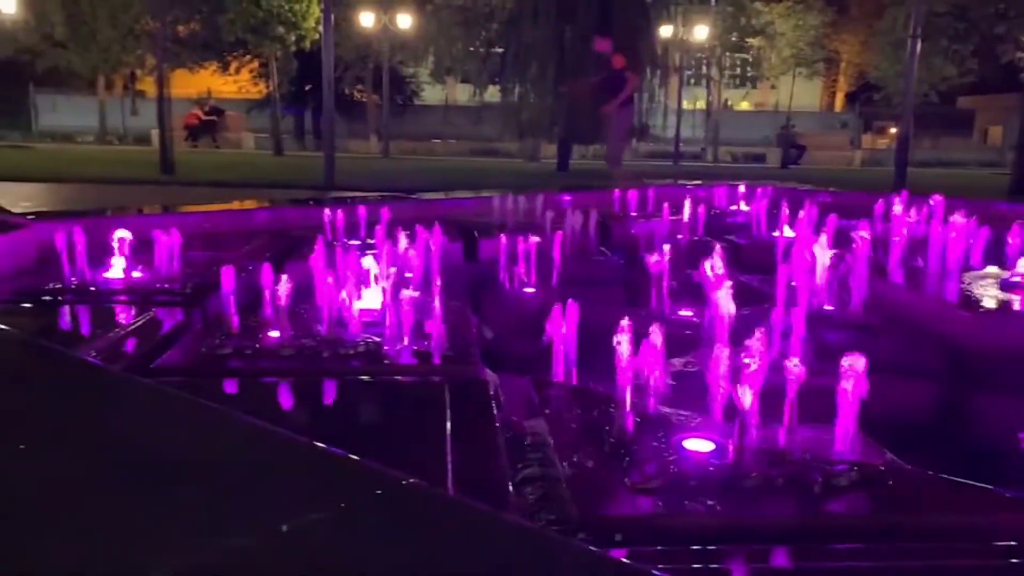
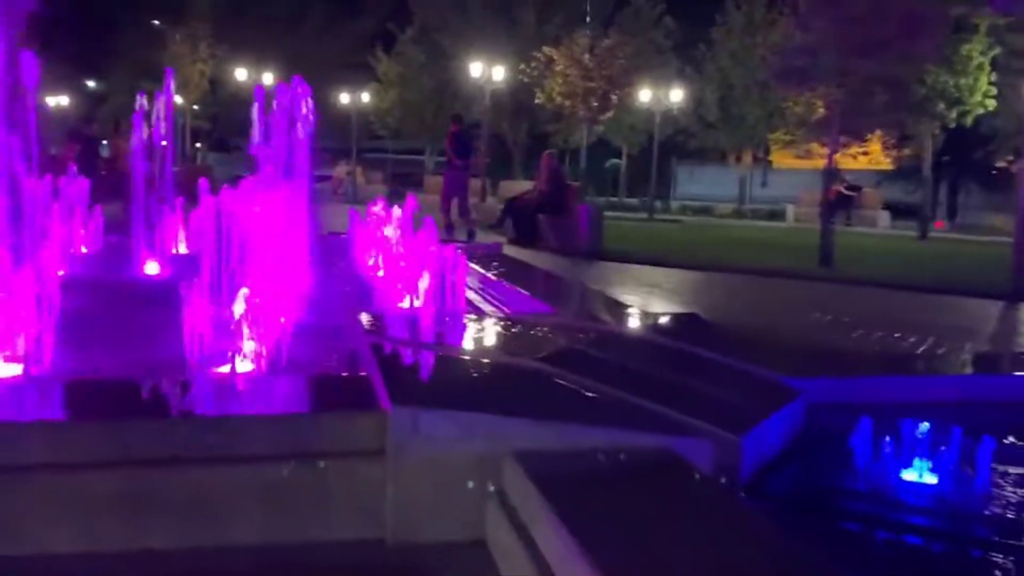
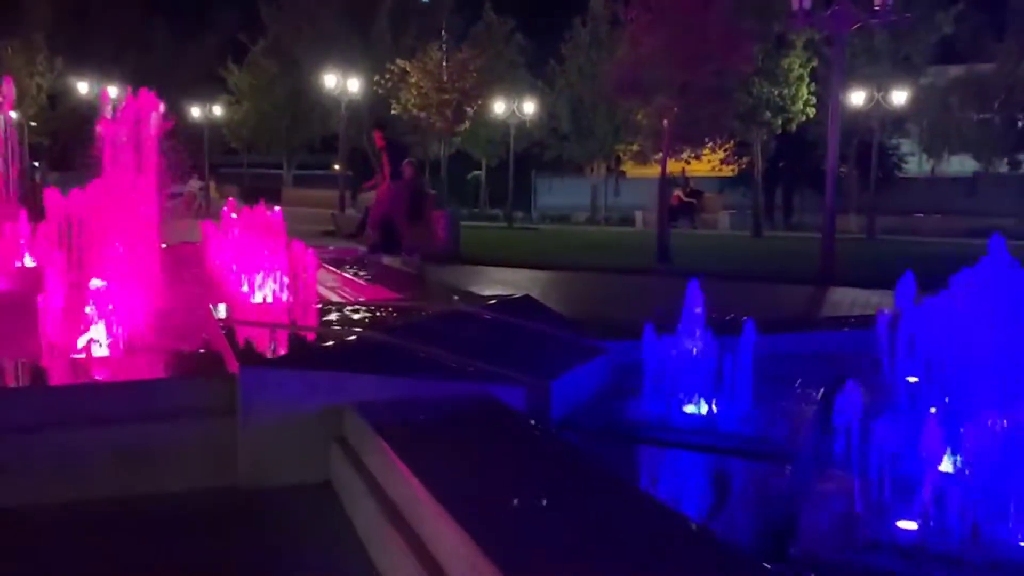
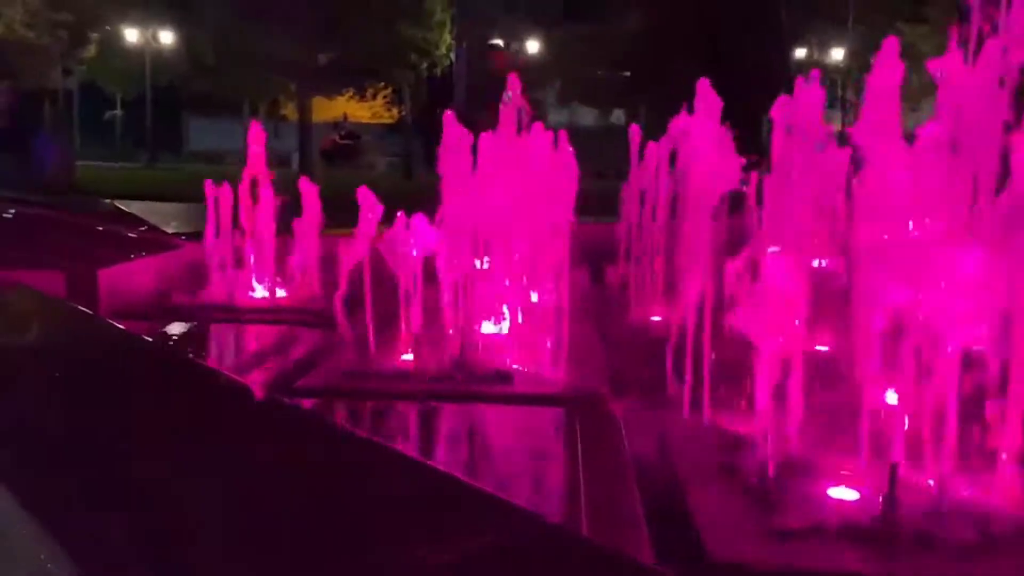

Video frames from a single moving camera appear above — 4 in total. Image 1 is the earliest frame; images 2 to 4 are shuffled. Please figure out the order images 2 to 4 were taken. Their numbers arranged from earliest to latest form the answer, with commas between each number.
4, 3, 2
